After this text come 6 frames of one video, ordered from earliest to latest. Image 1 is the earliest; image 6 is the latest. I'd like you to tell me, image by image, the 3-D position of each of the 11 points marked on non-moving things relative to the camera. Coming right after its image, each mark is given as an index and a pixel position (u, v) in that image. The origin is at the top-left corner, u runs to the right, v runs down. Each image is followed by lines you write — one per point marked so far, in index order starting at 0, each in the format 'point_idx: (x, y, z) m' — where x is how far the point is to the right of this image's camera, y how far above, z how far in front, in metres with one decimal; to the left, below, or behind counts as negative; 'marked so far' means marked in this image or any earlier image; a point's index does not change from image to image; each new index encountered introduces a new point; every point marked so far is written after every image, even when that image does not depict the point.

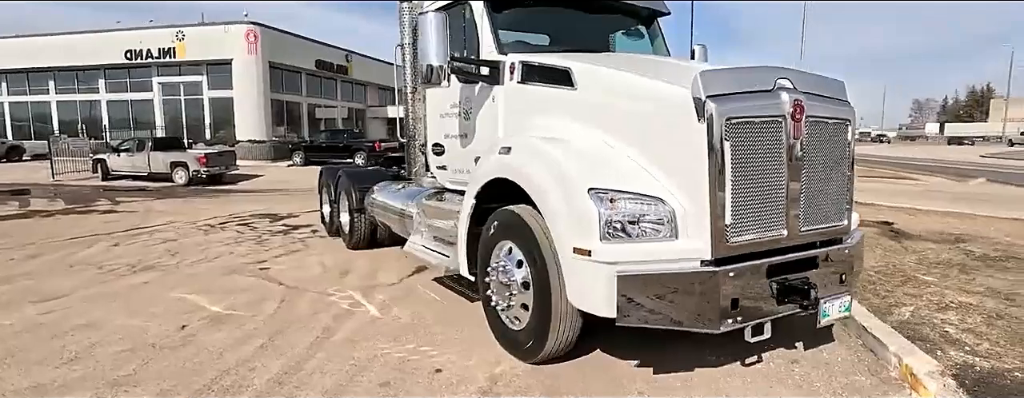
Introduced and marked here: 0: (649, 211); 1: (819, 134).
0: (+0.7, -0.1, +3.1) m
1: (+1.7, +0.4, +3.5) m
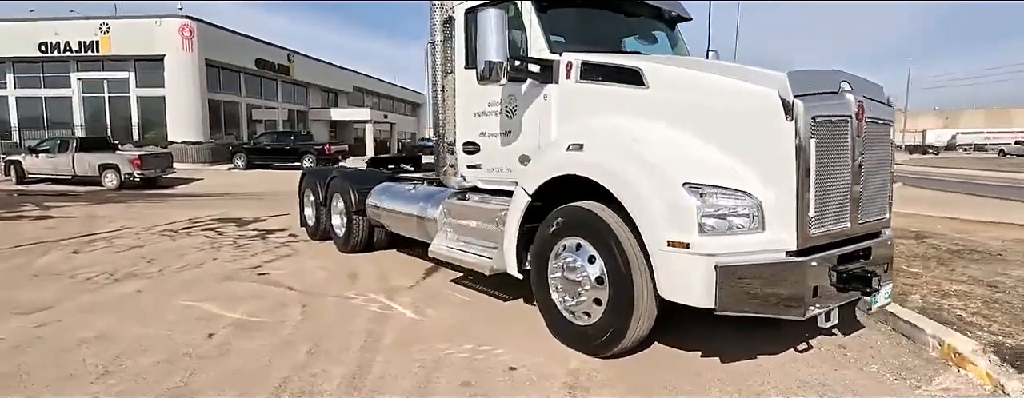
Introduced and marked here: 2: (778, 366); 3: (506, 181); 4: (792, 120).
0: (+1.2, 0.0, +3.2) m
1: (+2.2, +0.4, +3.7) m
2: (+1.5, -1.0, +3.6) m
3: (0.0, +0.1, +4.7) m
4: (+1.4, +0.4, +3.2) m
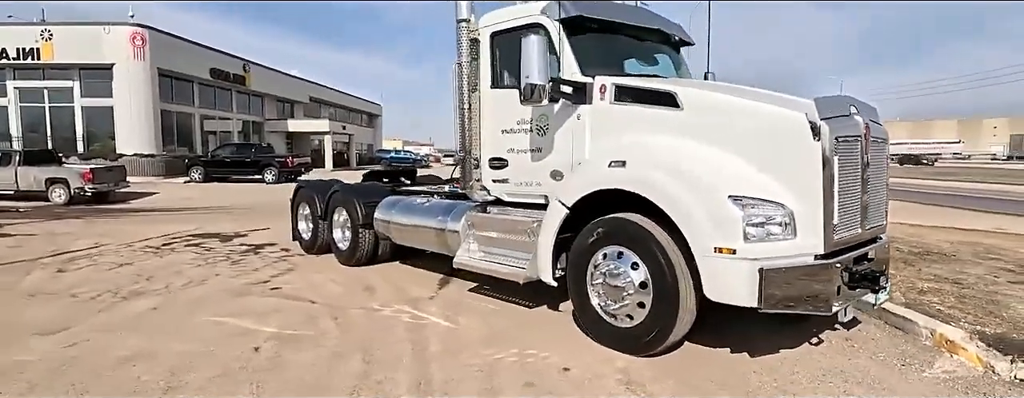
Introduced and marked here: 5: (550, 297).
0: (+1.5, -0.1, +3.7) m
1: (+2.5, +0.3, +4.2) m
2: (+1.9, -1.0, +4.1) m
3: (+0.2, 0.0, +5.0) m
4: (+1.8, +0.3, +3.7) m
5: (+0.3, -0.9, +5.7) m
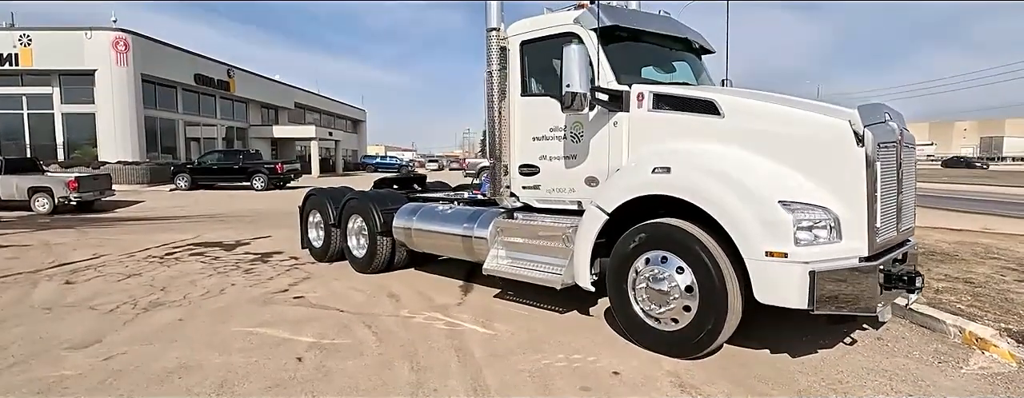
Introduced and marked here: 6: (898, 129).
0: (+1.8, -0.1, +3.8) m
1: (+2.7, +0.3, +4.4) m
2: (+2.2, -1.1, +4.2) m
3: (+0.5, 0.0, +5.1) m
4: (+2.1, +0.3, +3.8) m
5: (+0.6, -0.9, +5.7) m
6: (+2.5, +0.5, +4.2) m
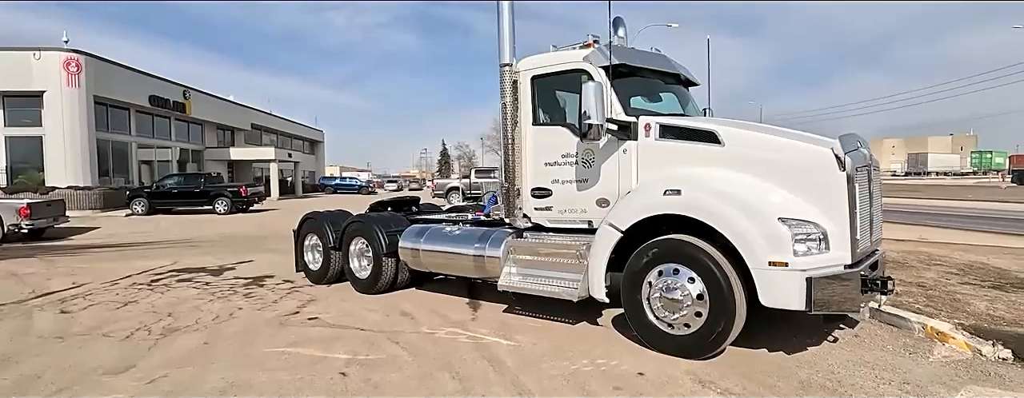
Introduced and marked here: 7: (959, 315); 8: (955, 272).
0: (+2.1, -0.2, +4.4) m
1: (+2.9, +0.2, +5.1) m
2: (+2.4, -1.2, +4.8) m
3: (+0.6, -0.2, +5.6) m
4: (+2.3, +0.2, +4.5) m
5: (+0.7, -1.1, +6.2) m
6: (+2.8, +0.4, +4.9) m
7: (+4.1, -1.1, +5.7) m
8: (+5.7, -0.9, +8.1) m
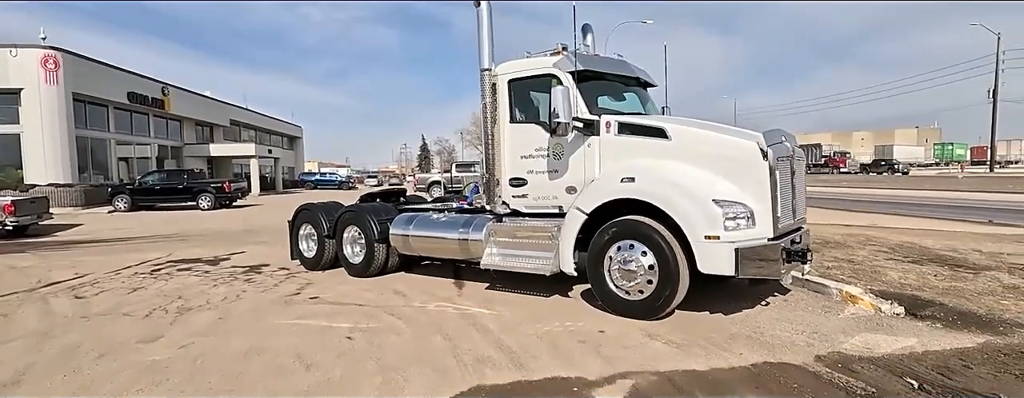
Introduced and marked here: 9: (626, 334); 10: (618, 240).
0: (+1.9, -0.1, +5.3) m
1: (+2.7, +0.3, +6.0) m
2: (+2.3, -1.0, +5.7) m
3: (+0.4, -0.1, +6.5) m
4: (+2.2, +0.3, +5.4) m
5: (+0.5, -1.0, +7.1) m
6: (+2.6, +0.5, +5.8) m
7: (+3.9, -0.9, +6.7) m
8: (+5.4, -0.7, +9.1) m
9: (+1.0, -1.1, +5.3) m
10: (+1.0, -0.4, +5.7) m
